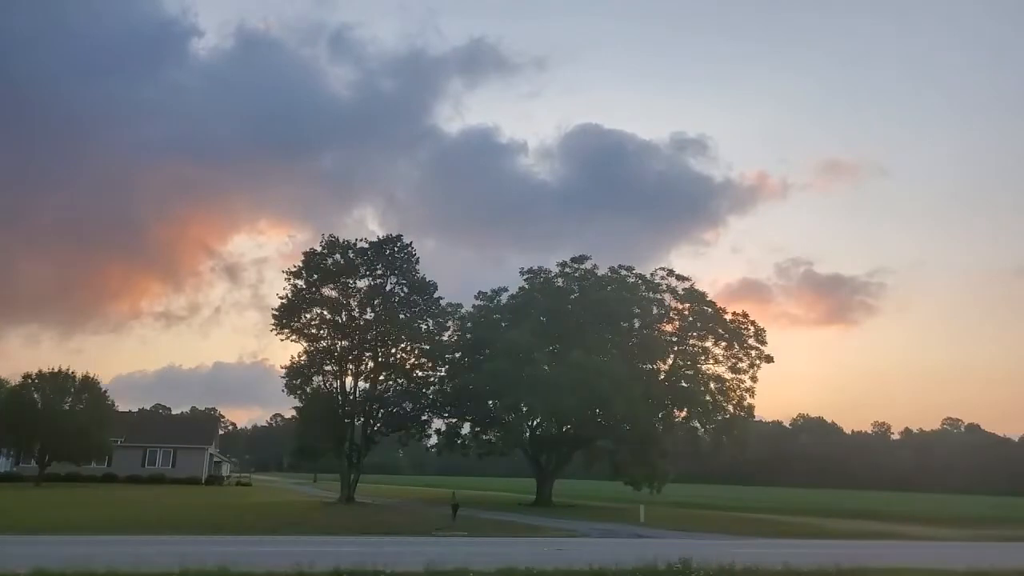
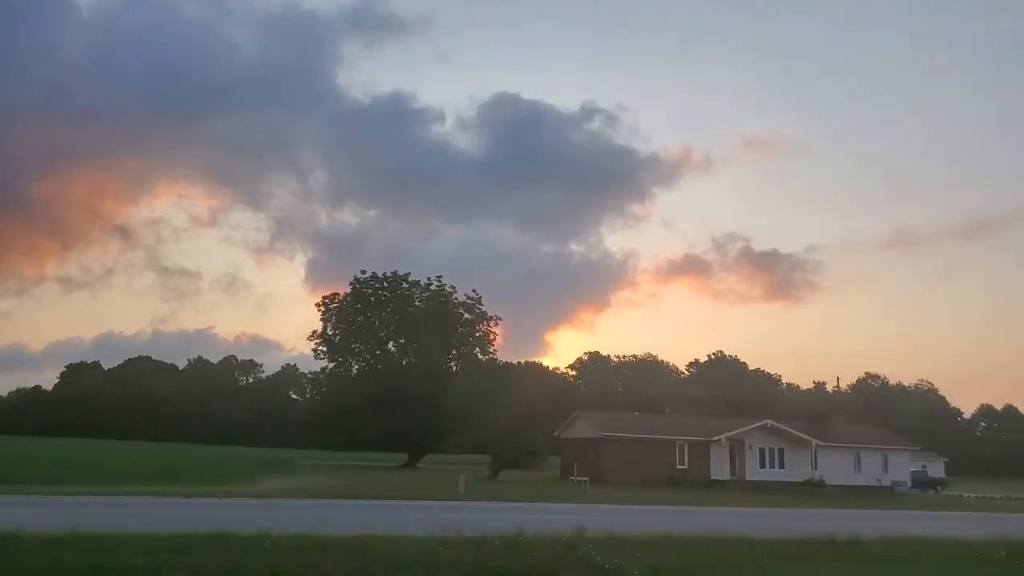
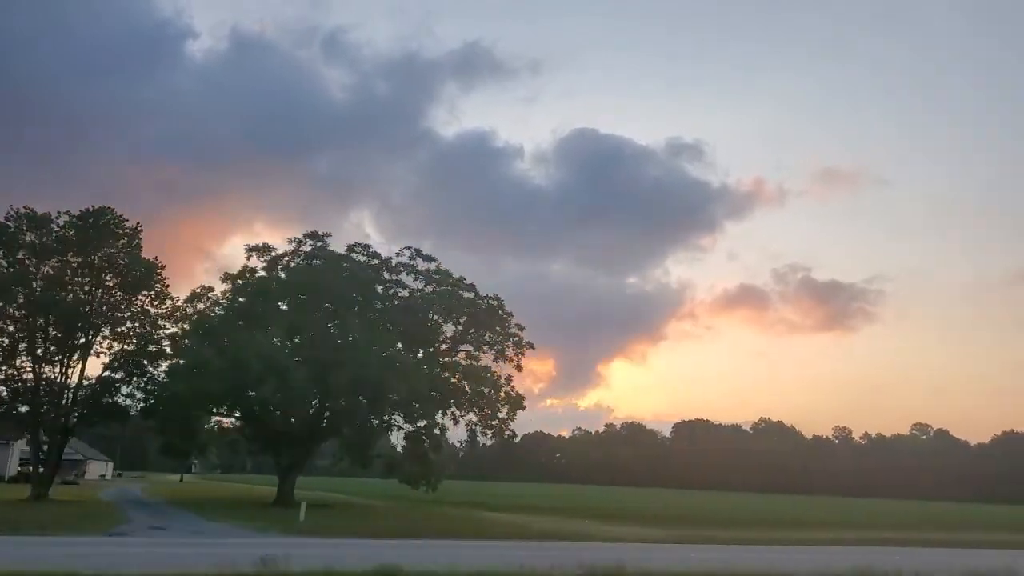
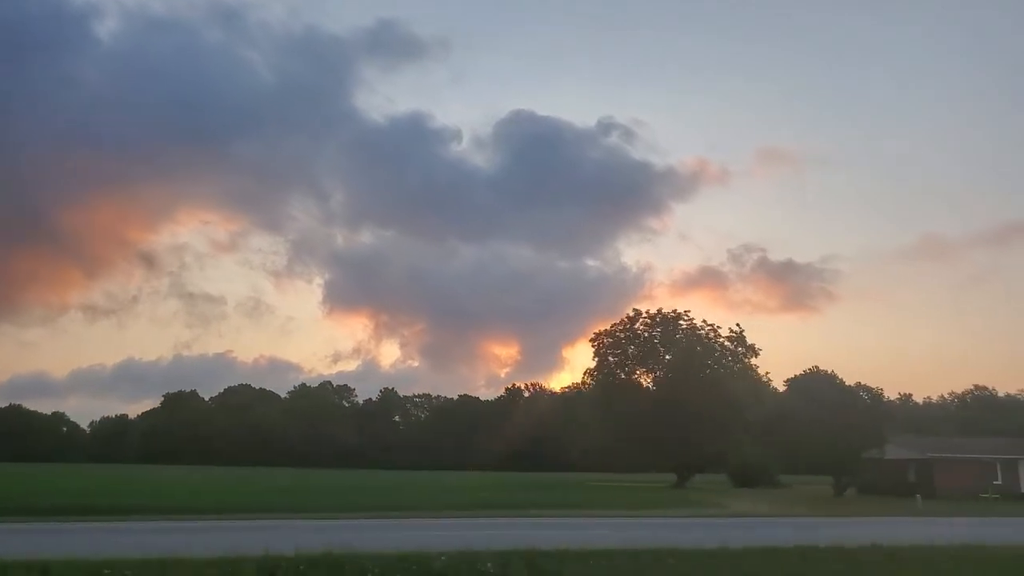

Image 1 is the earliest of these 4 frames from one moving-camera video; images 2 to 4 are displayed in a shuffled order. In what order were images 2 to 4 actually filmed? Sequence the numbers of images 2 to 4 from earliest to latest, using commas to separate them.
3, 4, 2
